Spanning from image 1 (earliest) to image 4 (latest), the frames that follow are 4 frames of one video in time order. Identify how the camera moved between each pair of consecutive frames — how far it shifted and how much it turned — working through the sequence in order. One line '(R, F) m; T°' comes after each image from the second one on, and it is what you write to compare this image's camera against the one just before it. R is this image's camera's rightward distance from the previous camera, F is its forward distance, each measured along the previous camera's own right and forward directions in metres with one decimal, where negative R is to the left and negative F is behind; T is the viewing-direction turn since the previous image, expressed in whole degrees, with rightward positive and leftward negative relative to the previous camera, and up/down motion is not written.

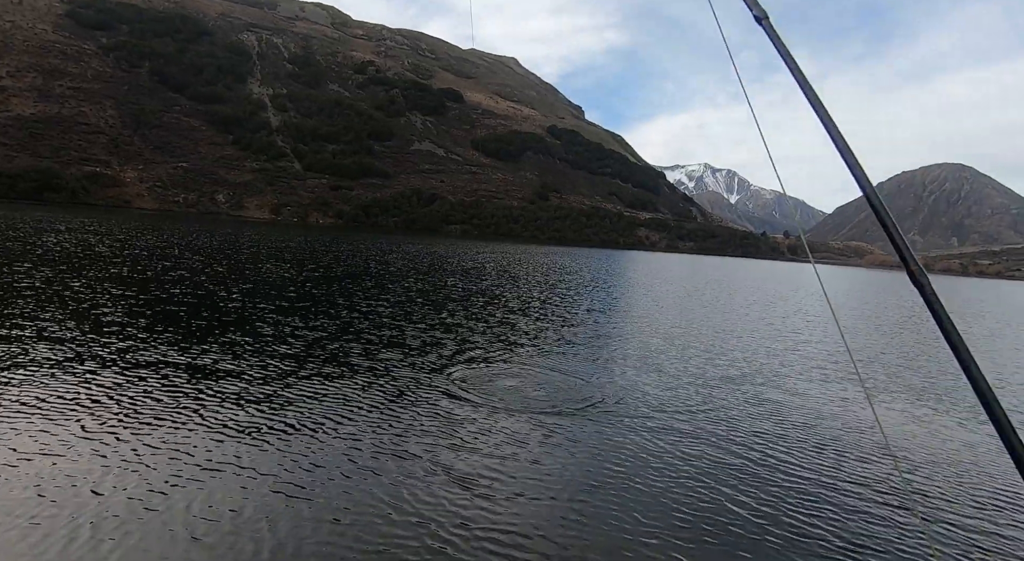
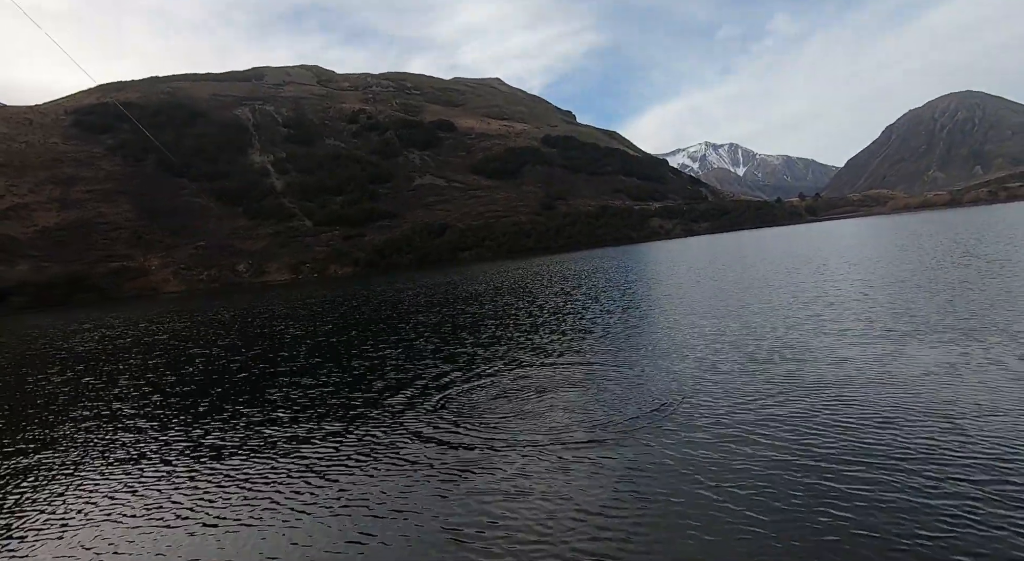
(+2.1, -0.6) m; -3°
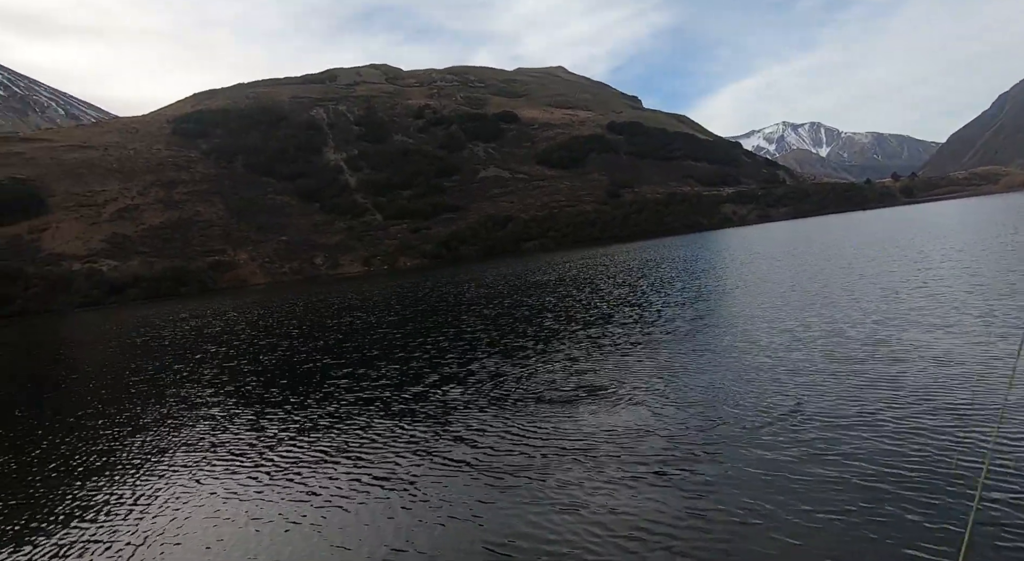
(+5.3, -0.2) m; -10°
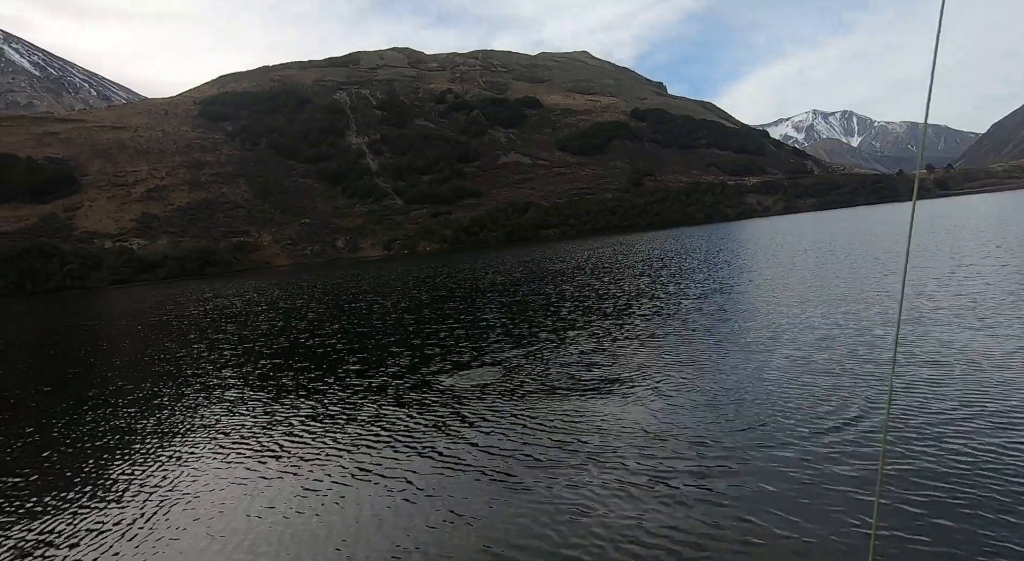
(+1.6, +0.1) m; -3°
